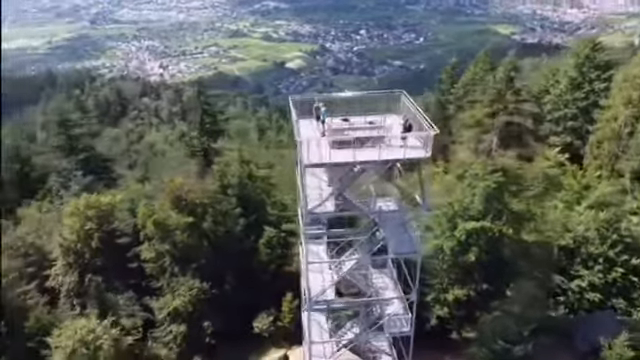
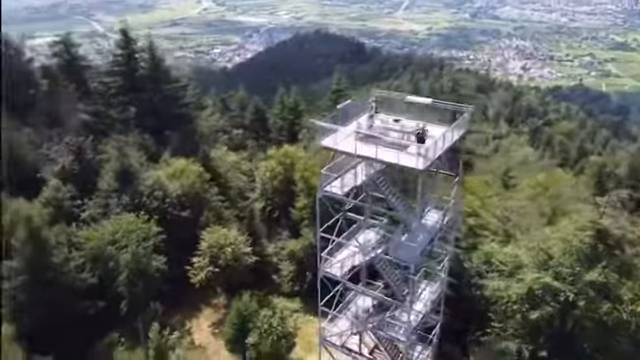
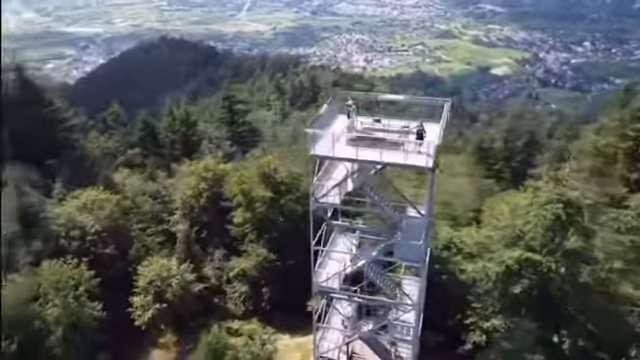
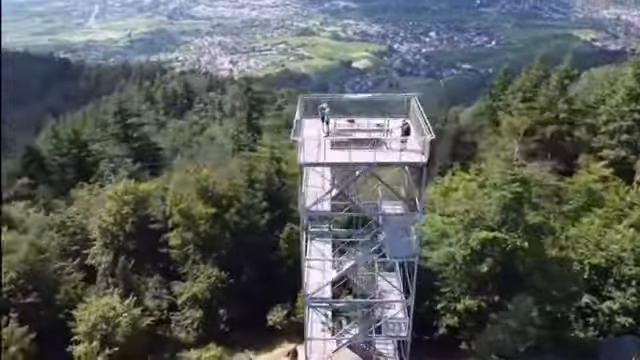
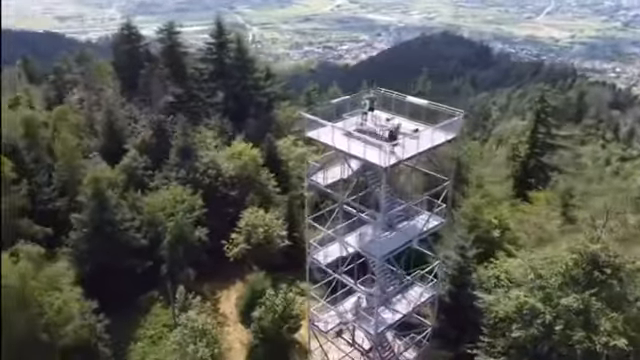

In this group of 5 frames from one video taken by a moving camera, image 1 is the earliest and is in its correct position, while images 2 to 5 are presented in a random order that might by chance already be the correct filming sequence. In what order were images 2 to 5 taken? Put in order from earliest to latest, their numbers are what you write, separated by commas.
4, 3, 2, 5
